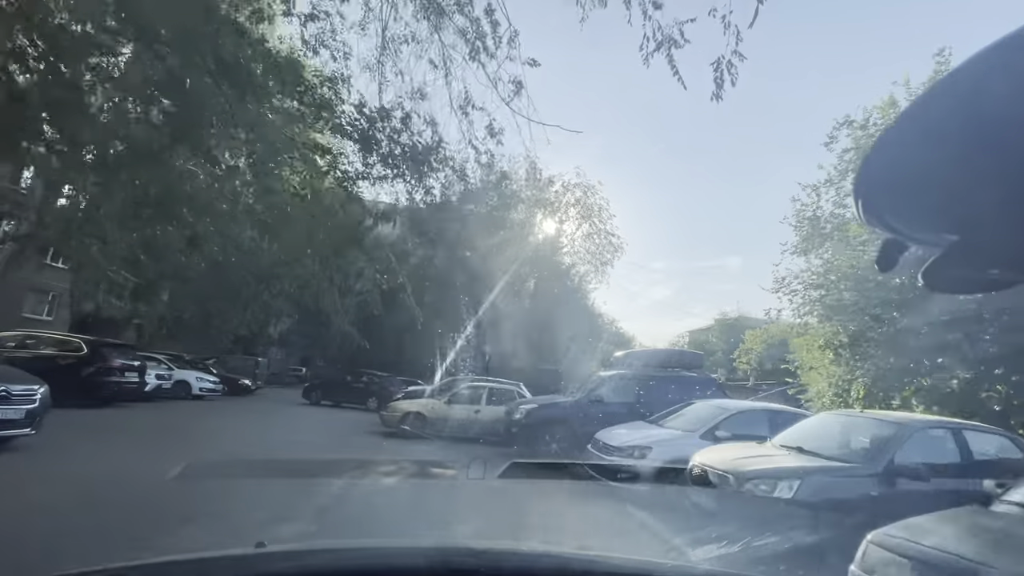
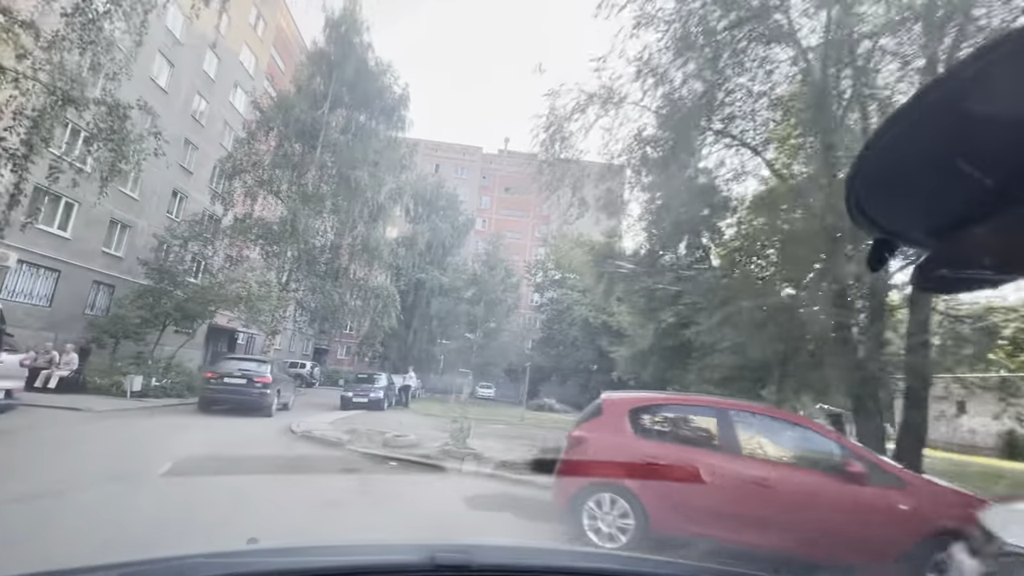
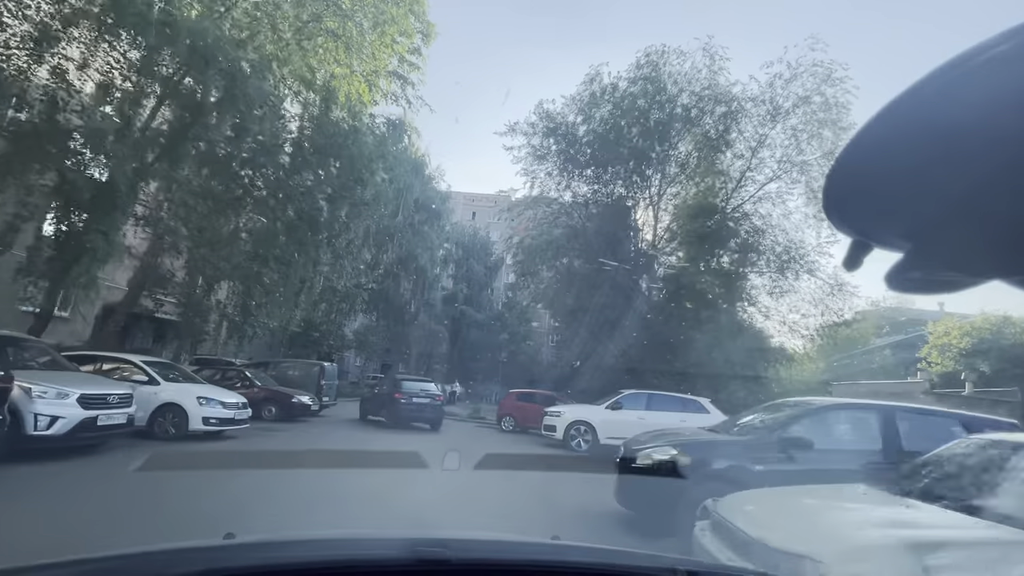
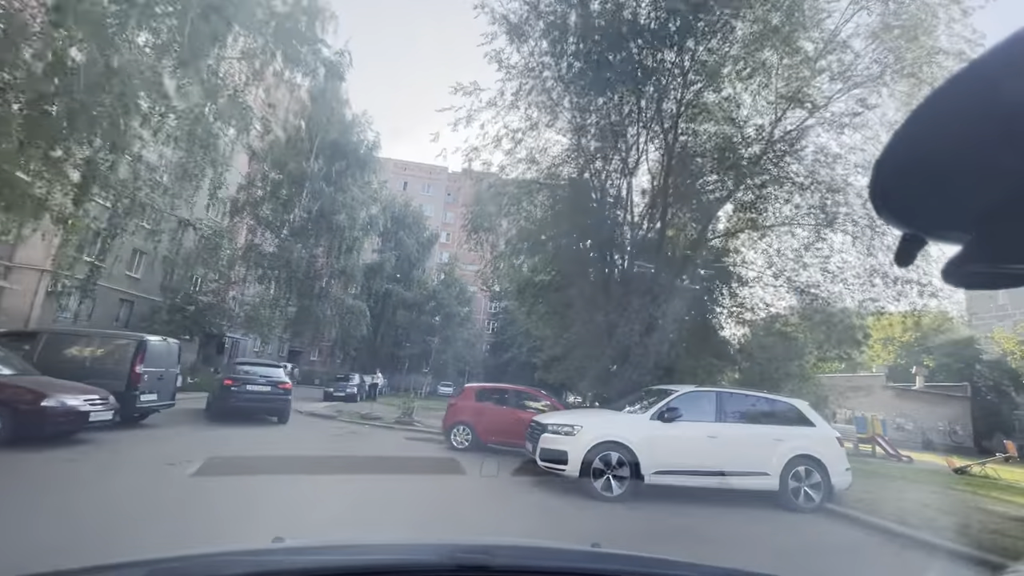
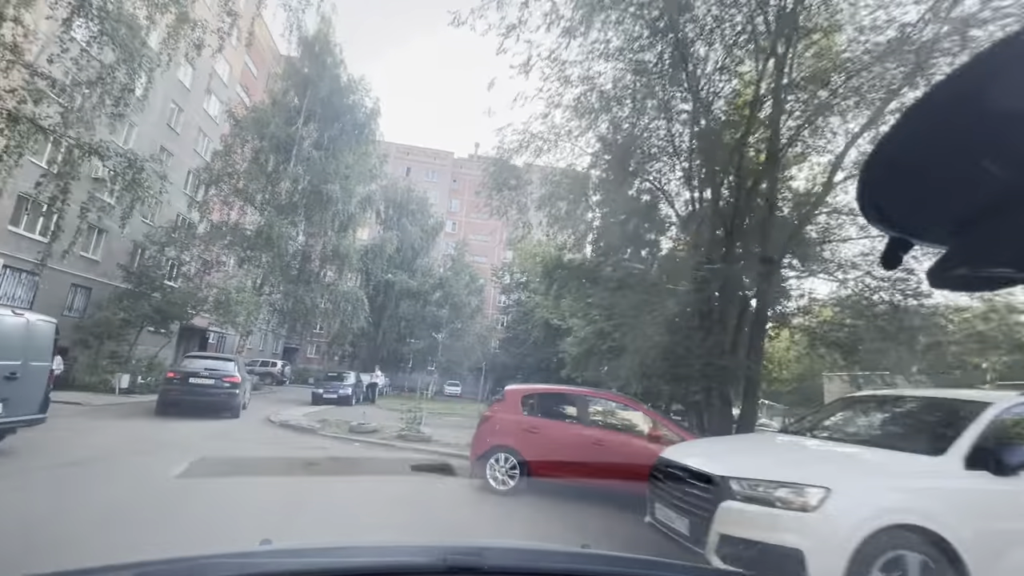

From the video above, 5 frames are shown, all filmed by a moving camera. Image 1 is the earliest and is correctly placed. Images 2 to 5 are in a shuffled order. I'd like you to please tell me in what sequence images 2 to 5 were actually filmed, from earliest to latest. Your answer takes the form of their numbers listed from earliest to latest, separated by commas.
3, 4, 5, 2
